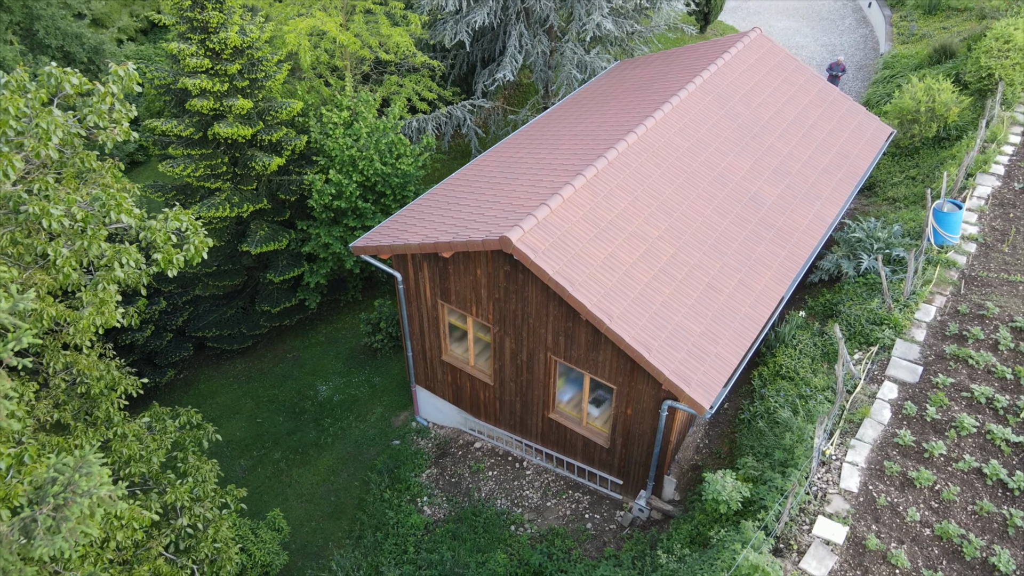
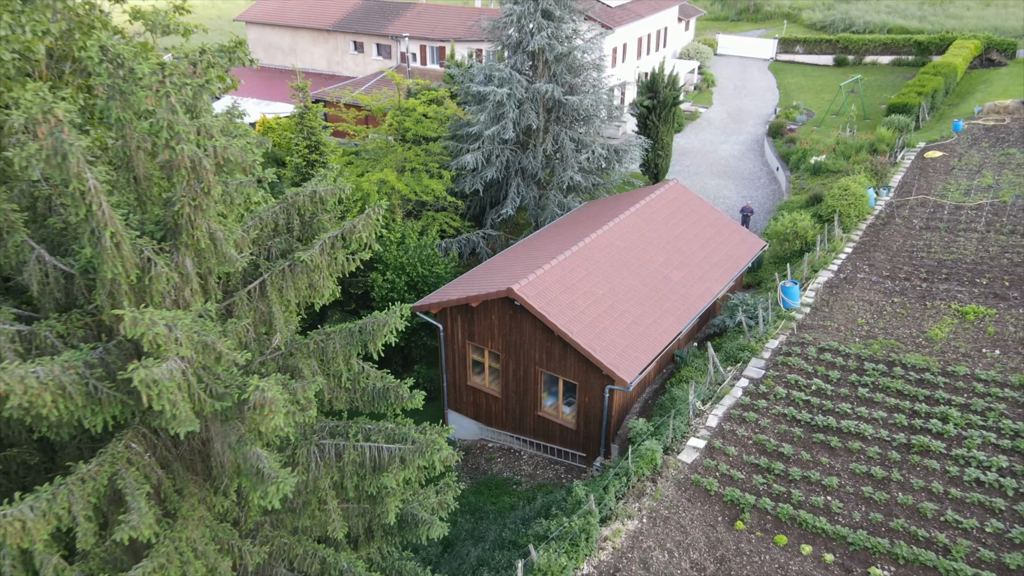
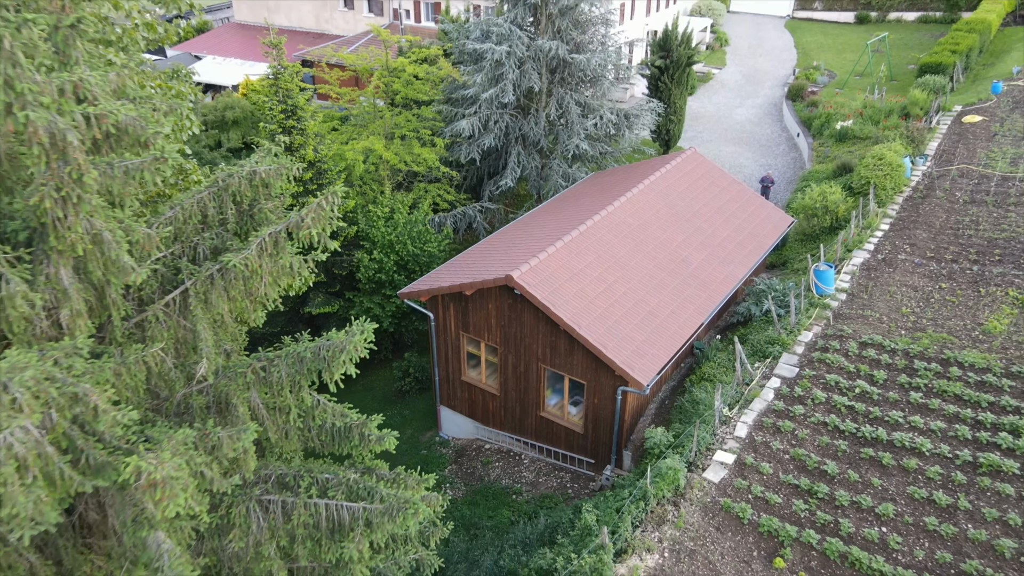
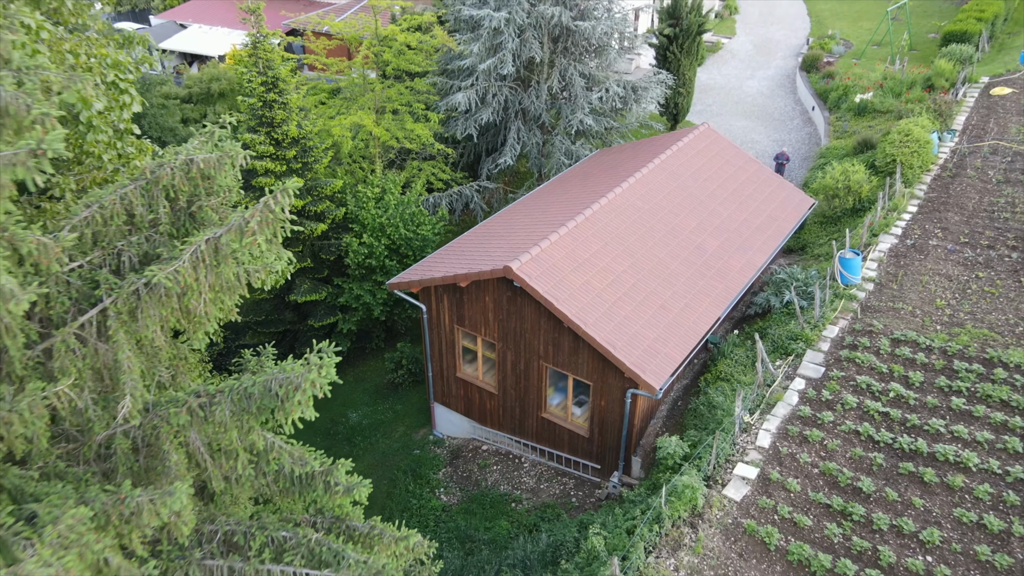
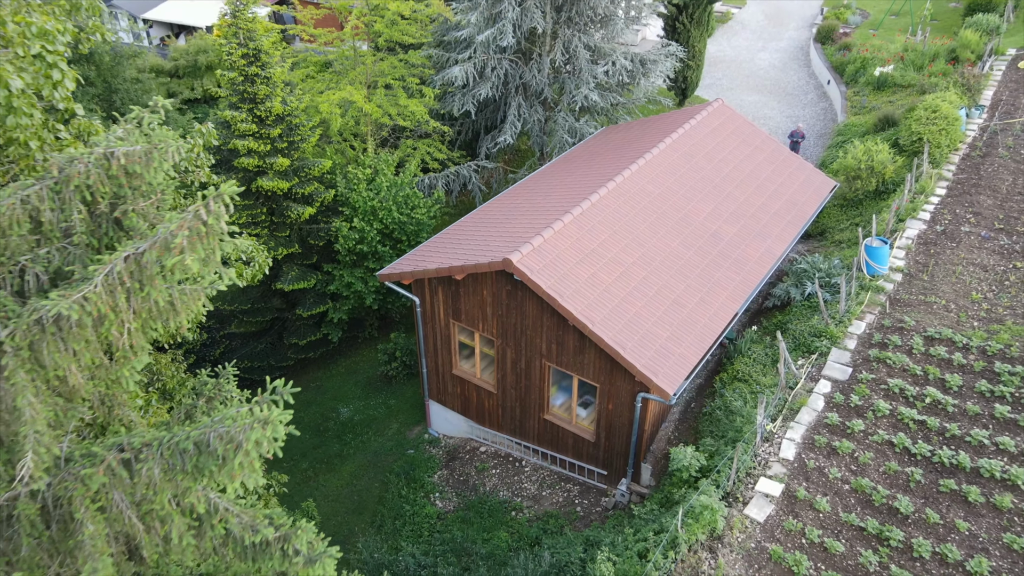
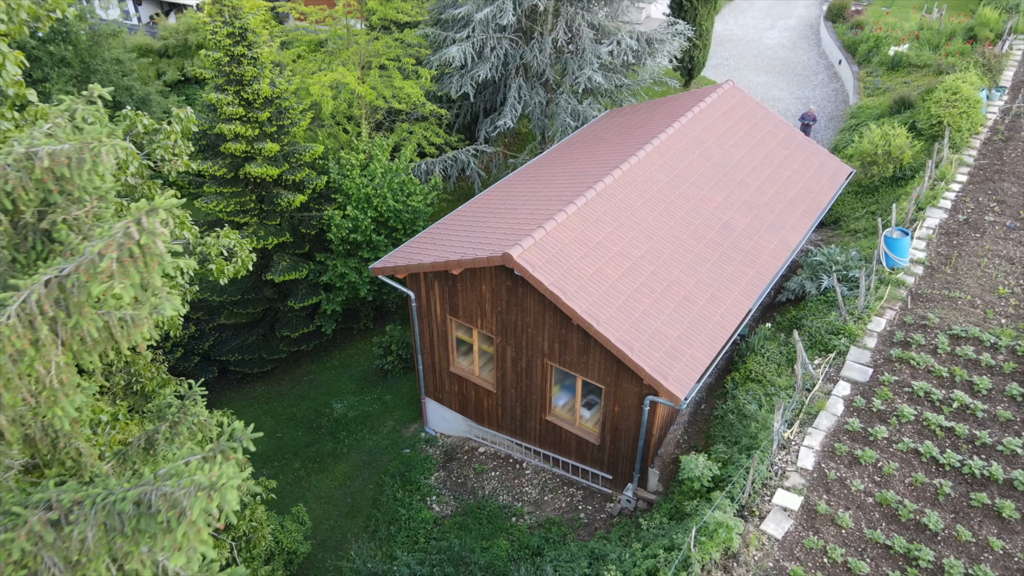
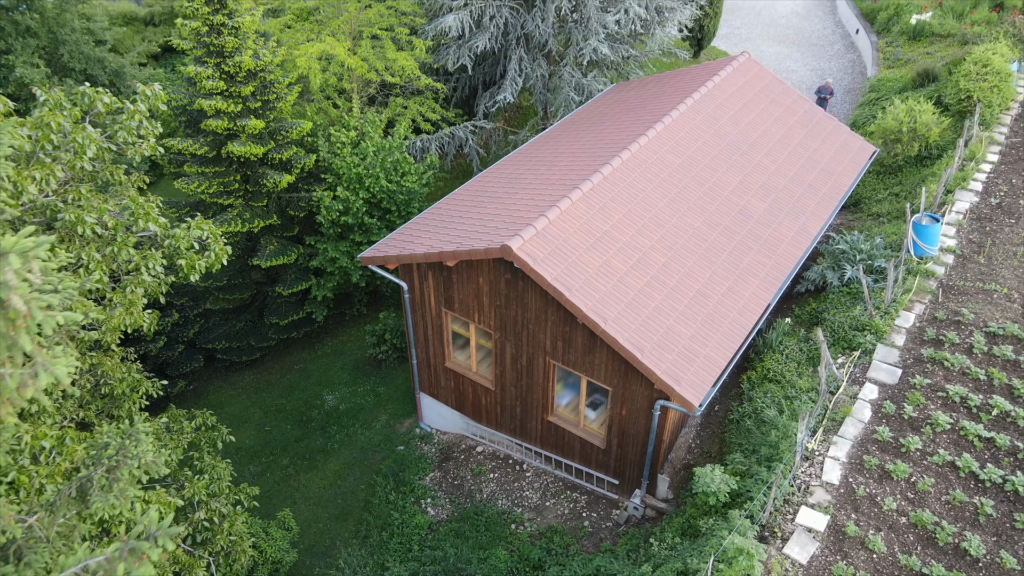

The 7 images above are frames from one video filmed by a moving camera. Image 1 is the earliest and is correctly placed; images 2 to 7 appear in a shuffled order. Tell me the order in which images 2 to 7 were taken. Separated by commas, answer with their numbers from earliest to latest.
7, 6, 5, 4, 3, 2
